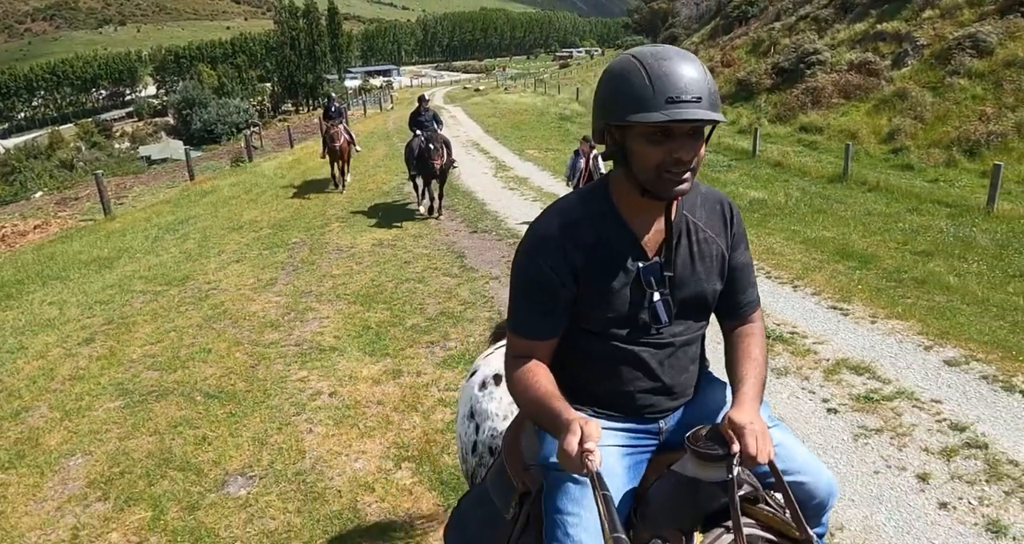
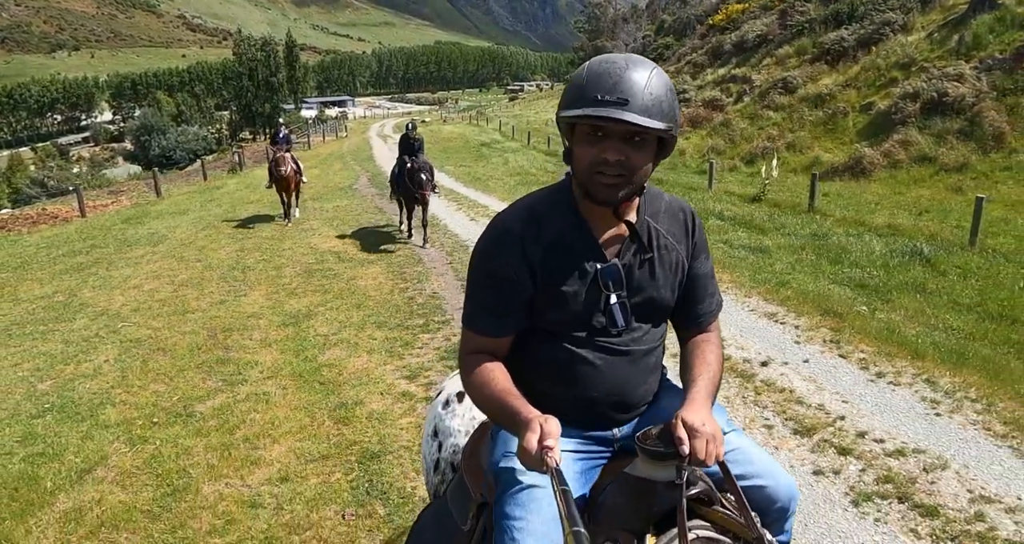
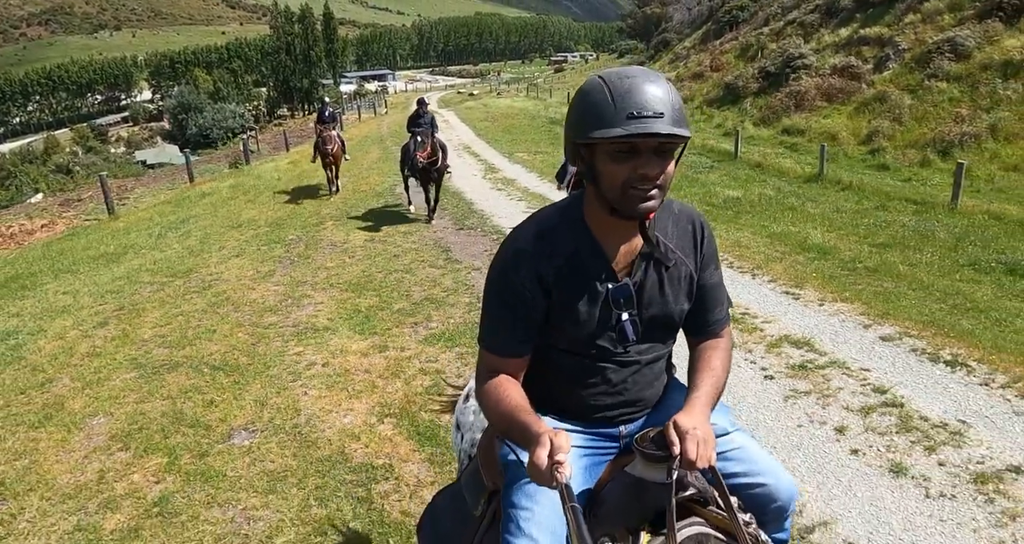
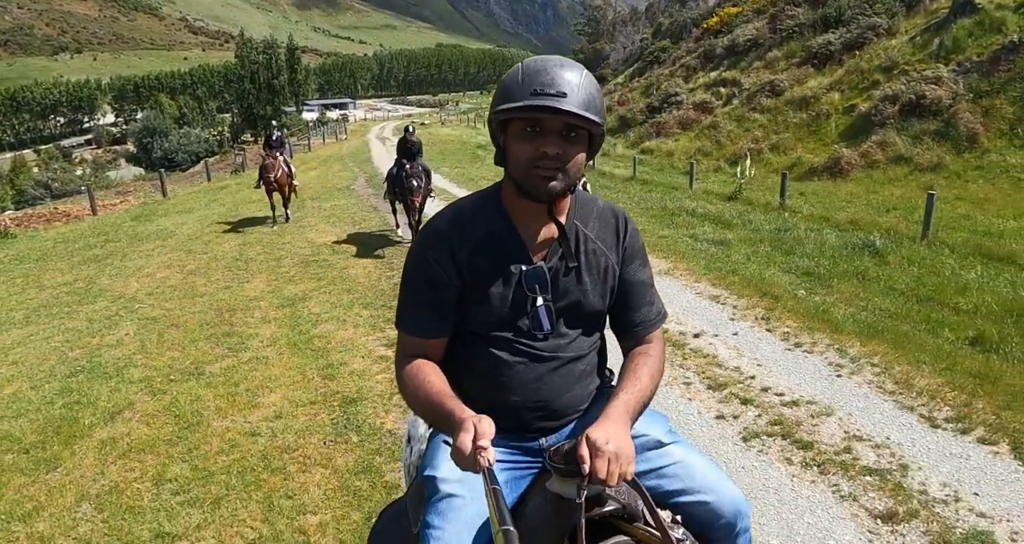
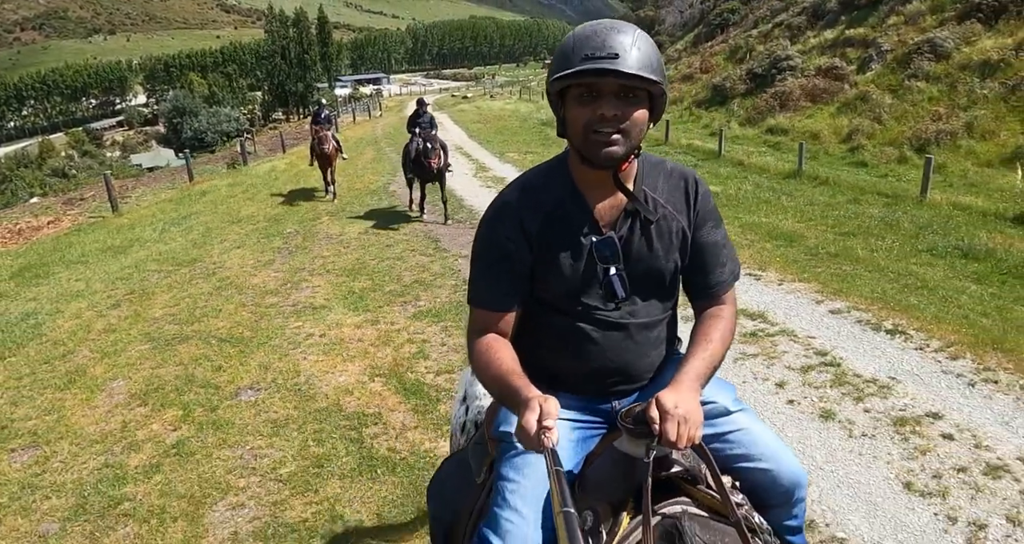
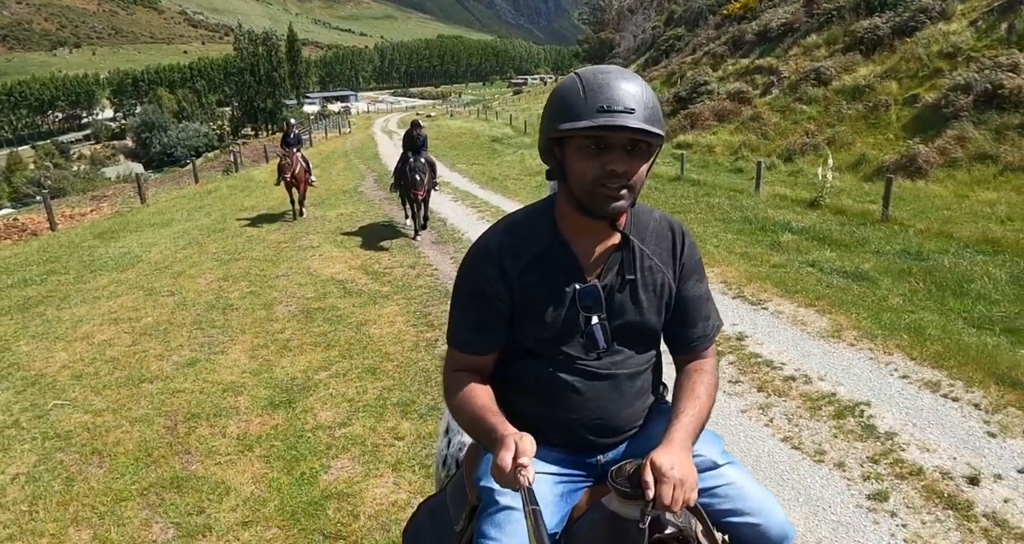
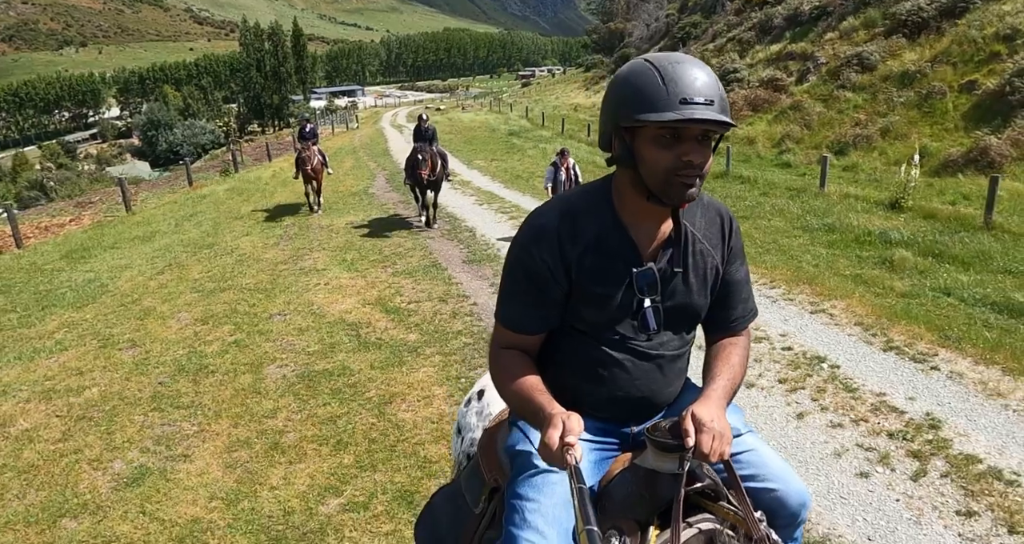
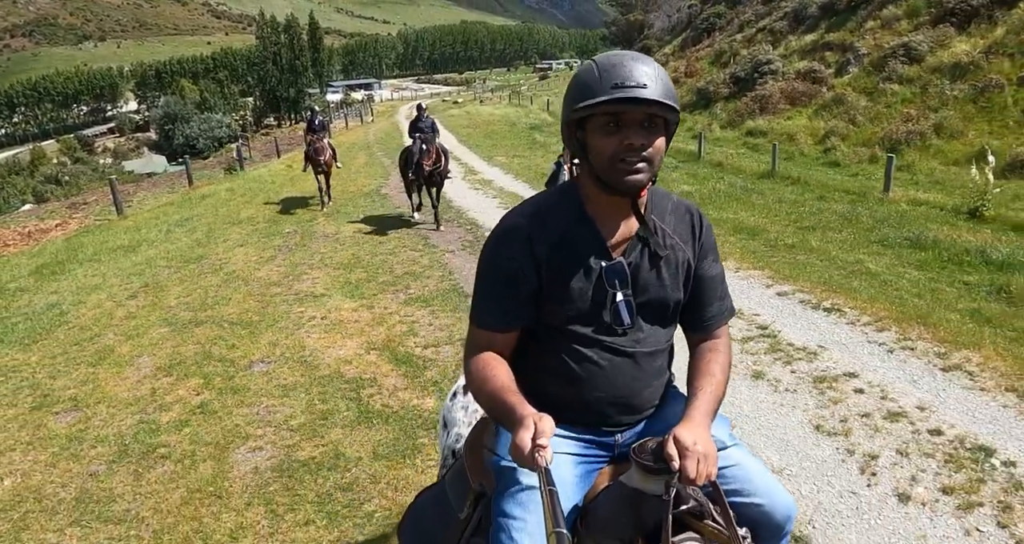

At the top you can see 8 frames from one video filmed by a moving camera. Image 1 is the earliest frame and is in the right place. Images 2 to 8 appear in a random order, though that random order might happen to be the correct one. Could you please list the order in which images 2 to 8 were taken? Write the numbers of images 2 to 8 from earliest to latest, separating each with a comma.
3, 5, 8, 7, 6, 2, 4
